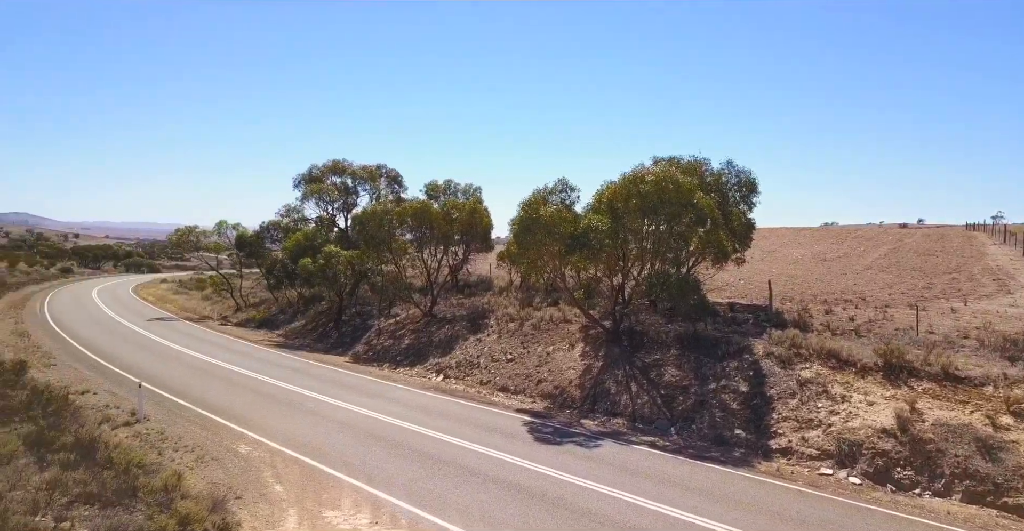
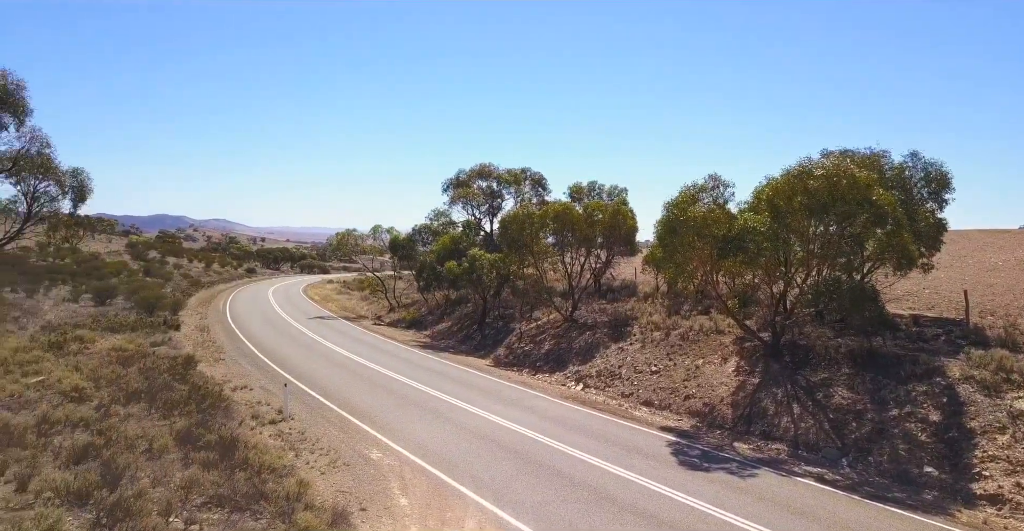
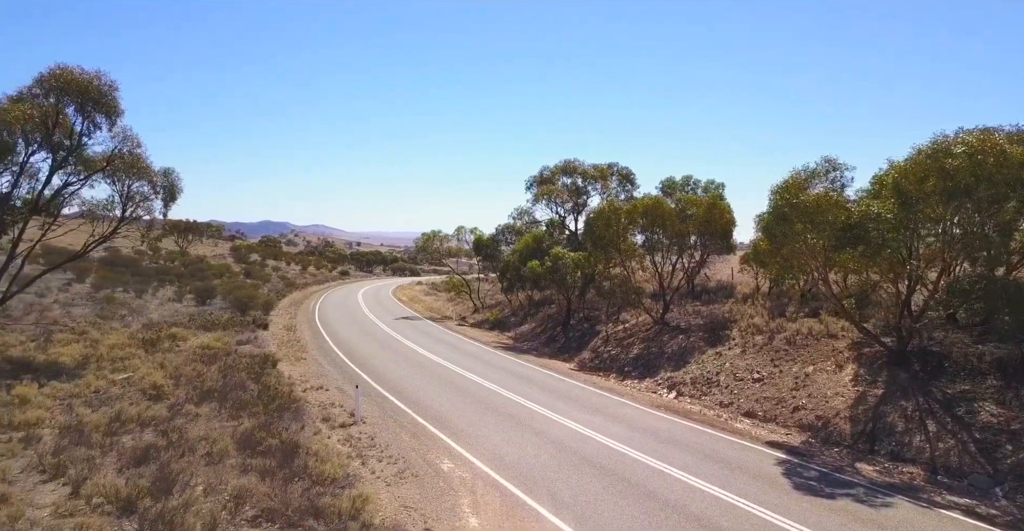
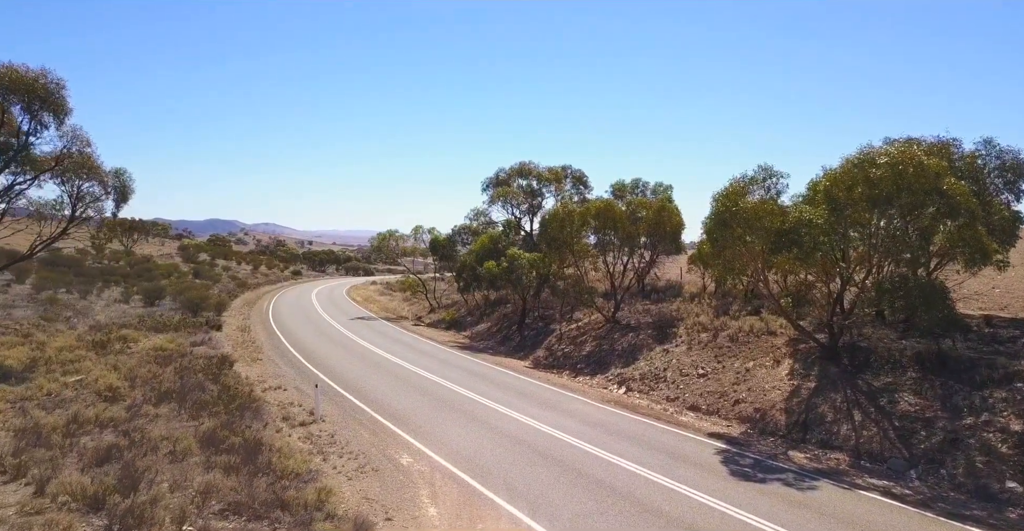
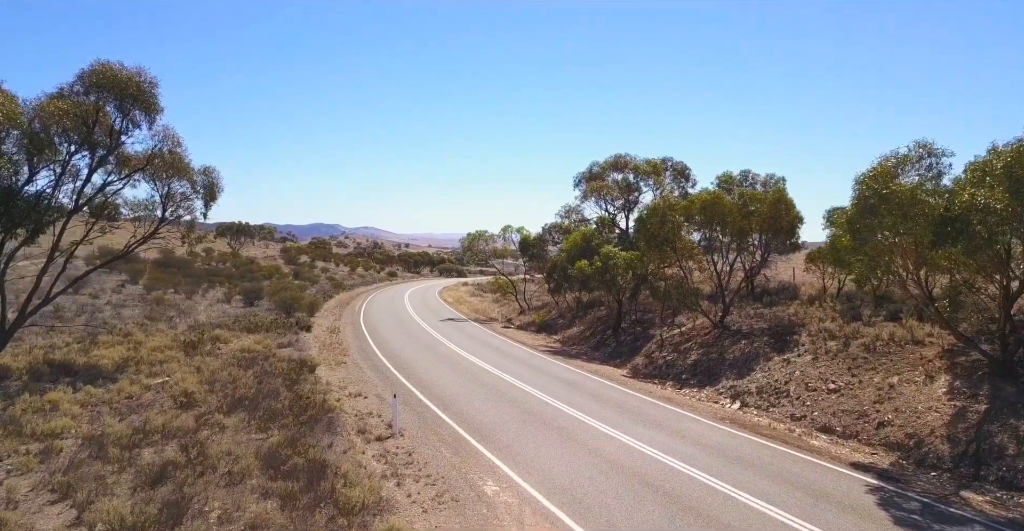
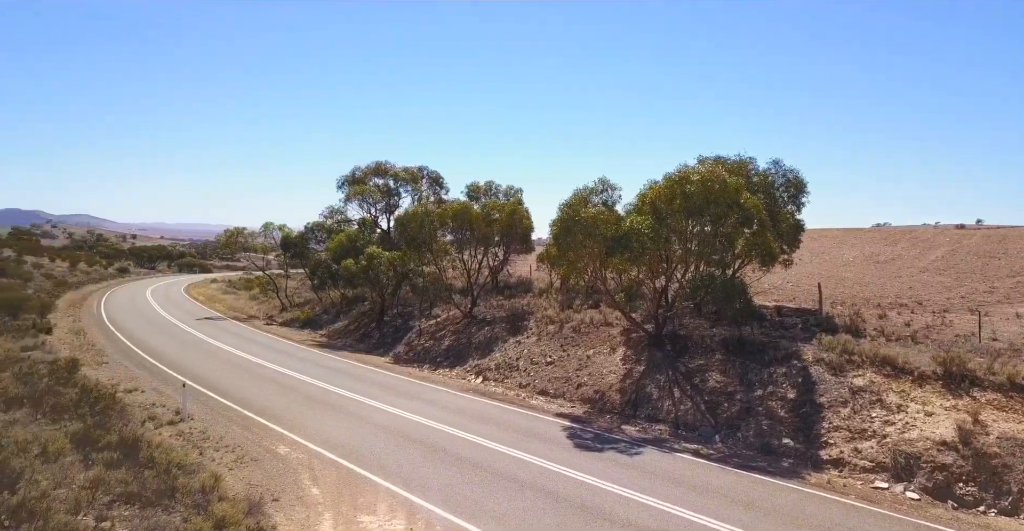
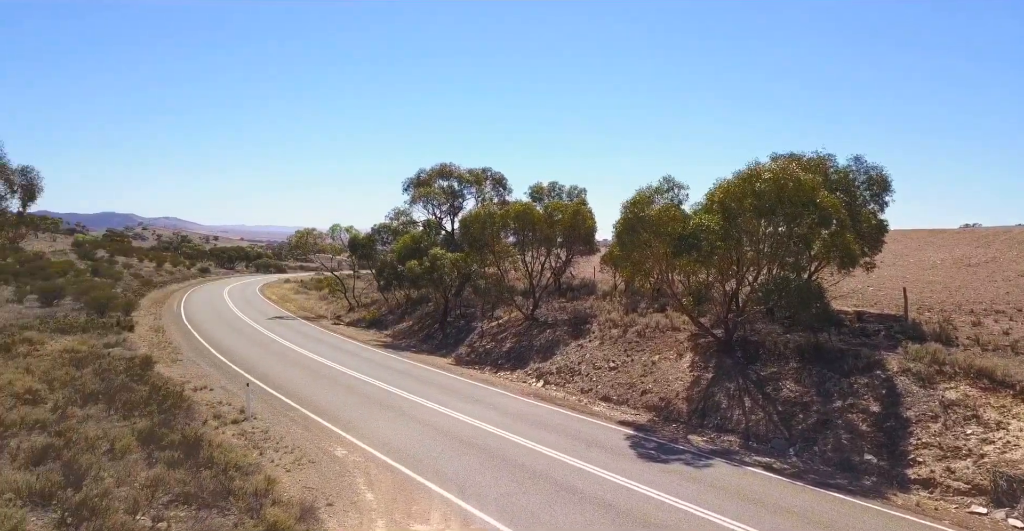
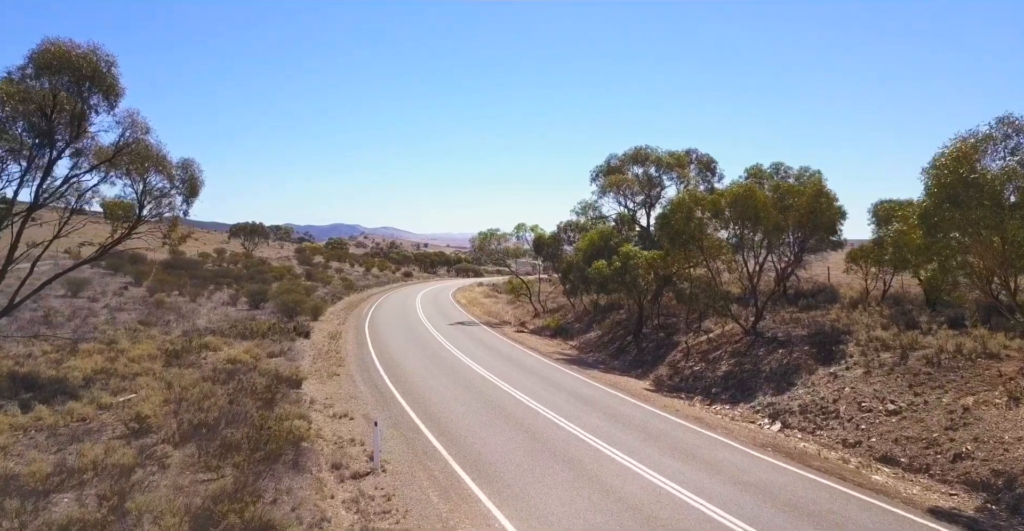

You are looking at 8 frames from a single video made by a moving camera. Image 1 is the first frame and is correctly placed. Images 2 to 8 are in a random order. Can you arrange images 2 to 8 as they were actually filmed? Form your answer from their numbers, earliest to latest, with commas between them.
6, 7, 2, 4, 3, 5, 8
